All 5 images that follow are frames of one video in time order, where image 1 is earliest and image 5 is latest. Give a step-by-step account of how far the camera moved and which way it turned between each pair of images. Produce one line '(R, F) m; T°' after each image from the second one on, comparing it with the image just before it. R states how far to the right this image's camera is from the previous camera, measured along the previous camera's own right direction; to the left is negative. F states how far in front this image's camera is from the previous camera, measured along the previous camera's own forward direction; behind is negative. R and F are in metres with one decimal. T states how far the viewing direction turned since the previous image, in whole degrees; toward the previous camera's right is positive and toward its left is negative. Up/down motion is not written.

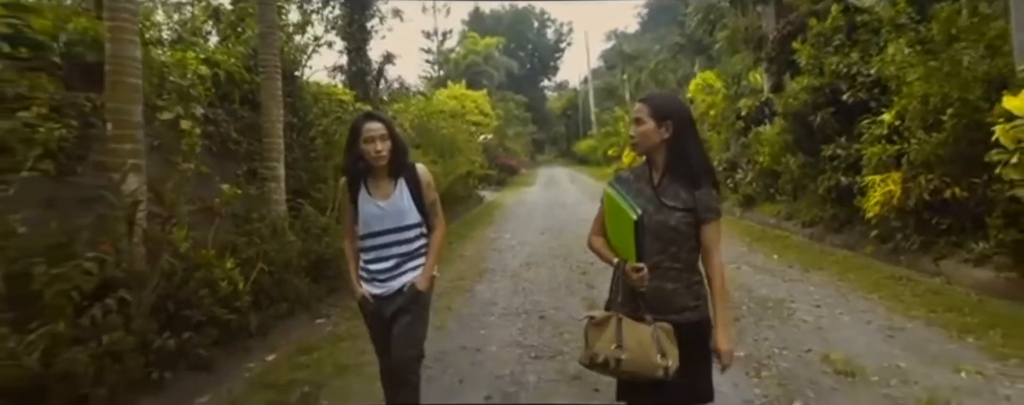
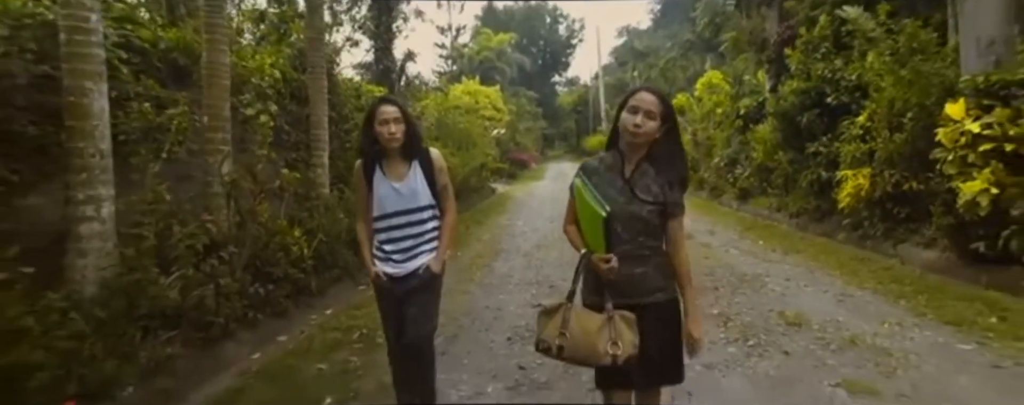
(-0.1, -1.0) m; -1°
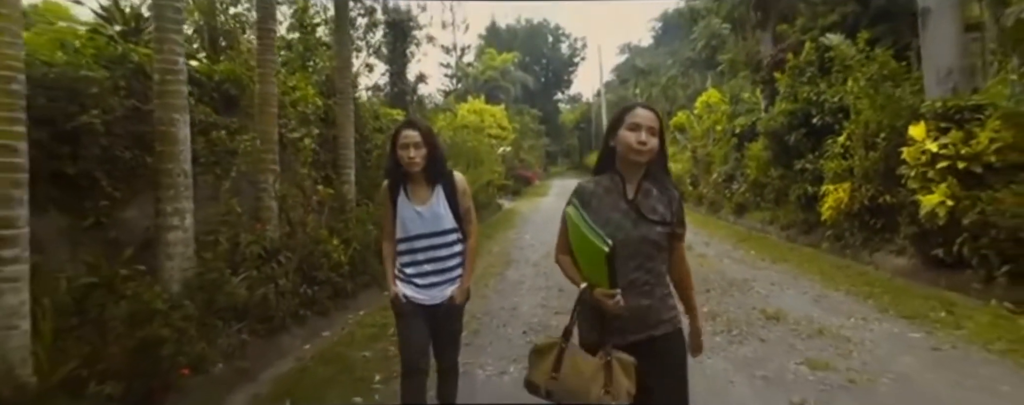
(-0.1, -0.7) m; 0°
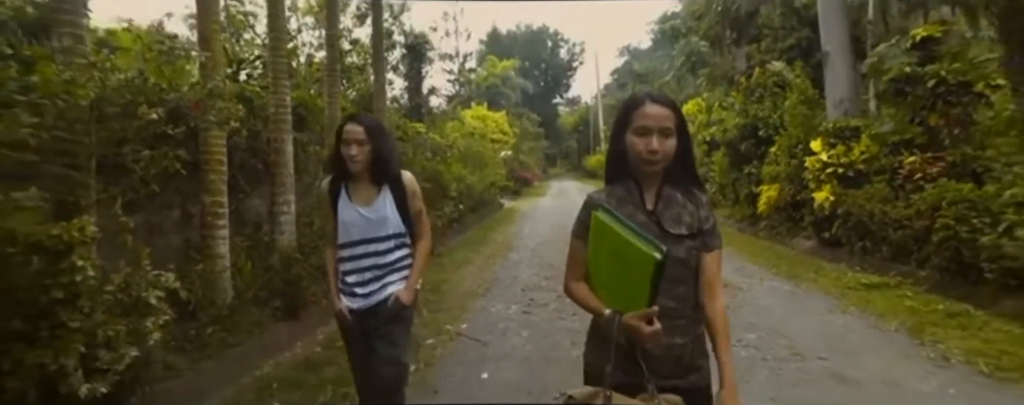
(0.0, -2.1) m; 0°
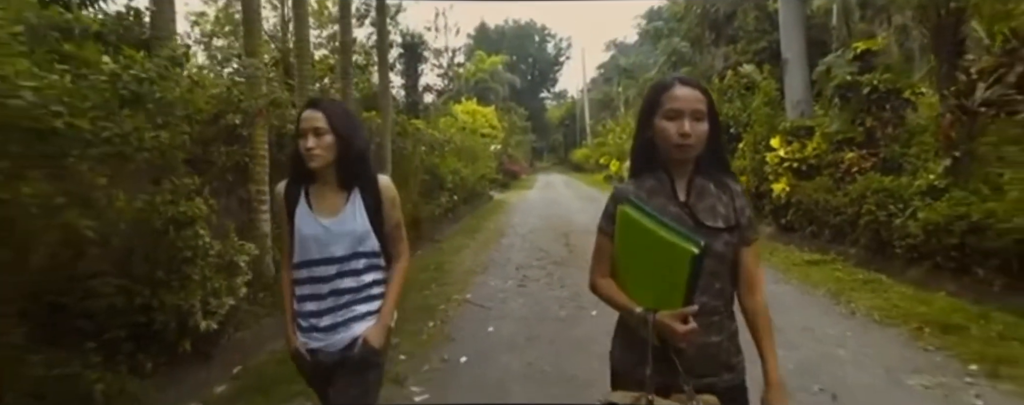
(-0.1, -1.0) m; +1°
